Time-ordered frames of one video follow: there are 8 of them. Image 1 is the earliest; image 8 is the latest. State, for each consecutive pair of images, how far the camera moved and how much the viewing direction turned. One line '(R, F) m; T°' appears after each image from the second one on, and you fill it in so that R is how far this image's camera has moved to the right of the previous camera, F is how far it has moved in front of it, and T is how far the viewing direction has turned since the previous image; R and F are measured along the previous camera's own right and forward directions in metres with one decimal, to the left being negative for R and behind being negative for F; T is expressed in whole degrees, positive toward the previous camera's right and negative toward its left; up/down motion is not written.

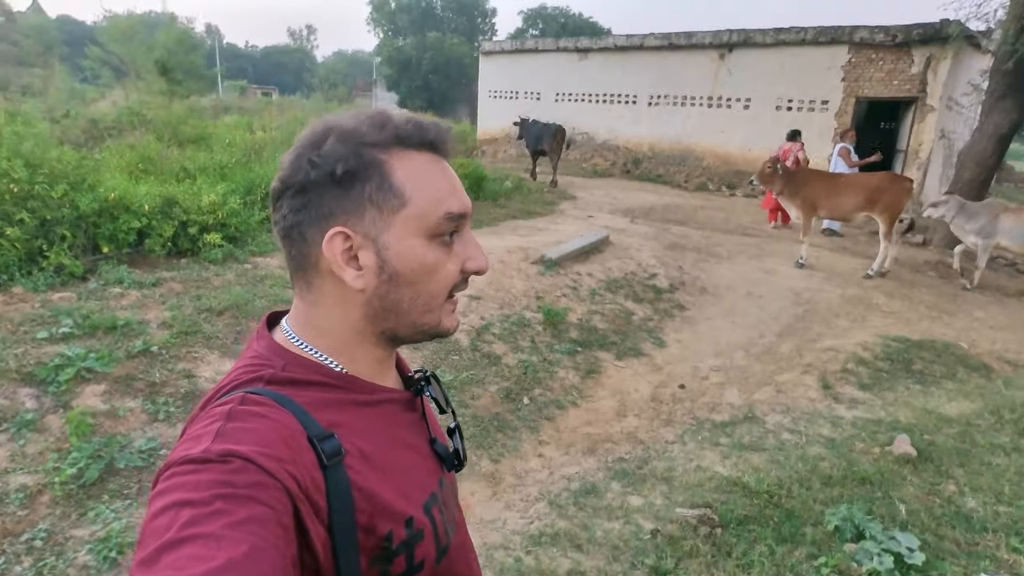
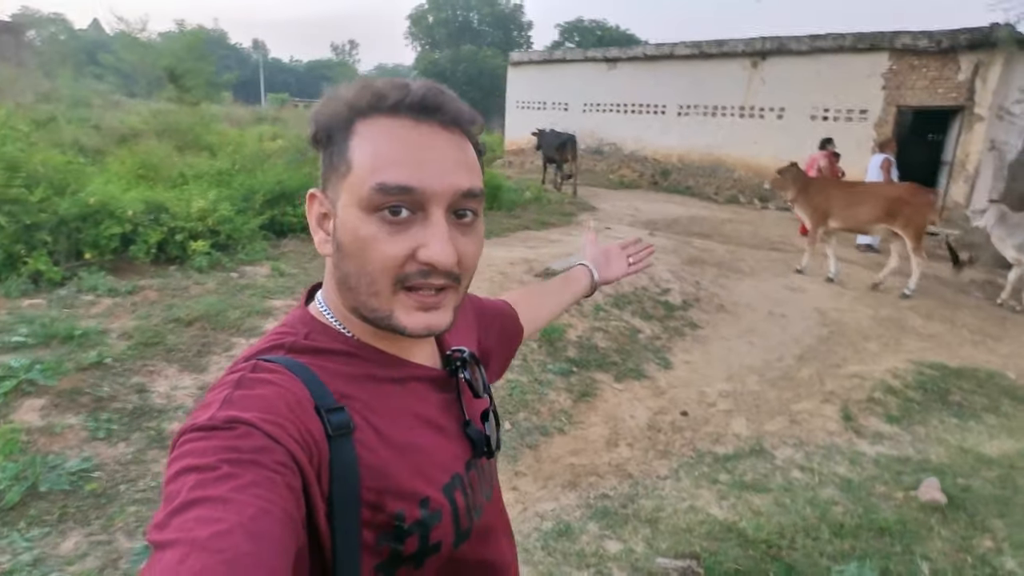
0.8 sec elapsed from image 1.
(+0.4, +0.3) m; -3°
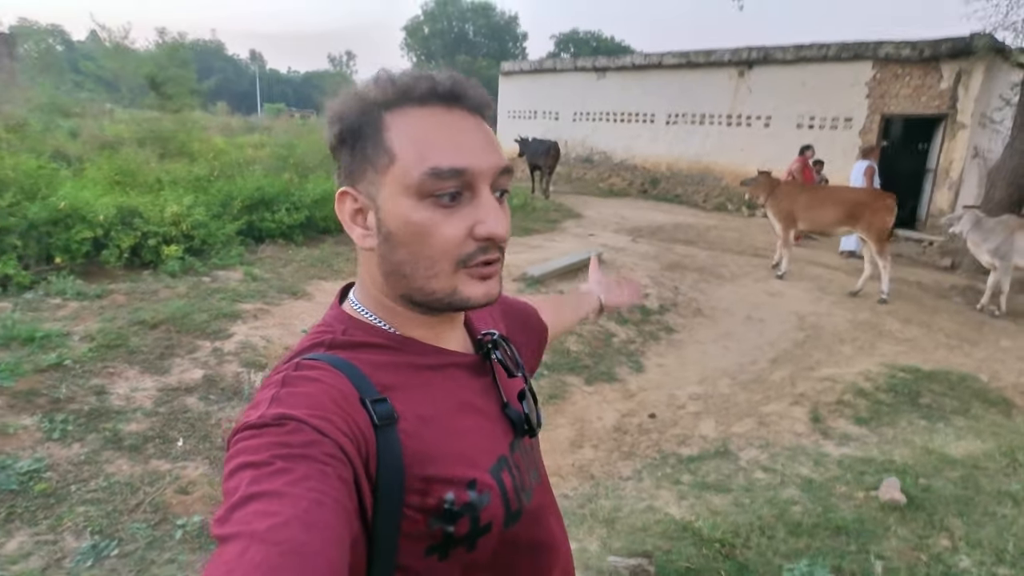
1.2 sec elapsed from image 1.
(+0.2, 0.0) m; 0°
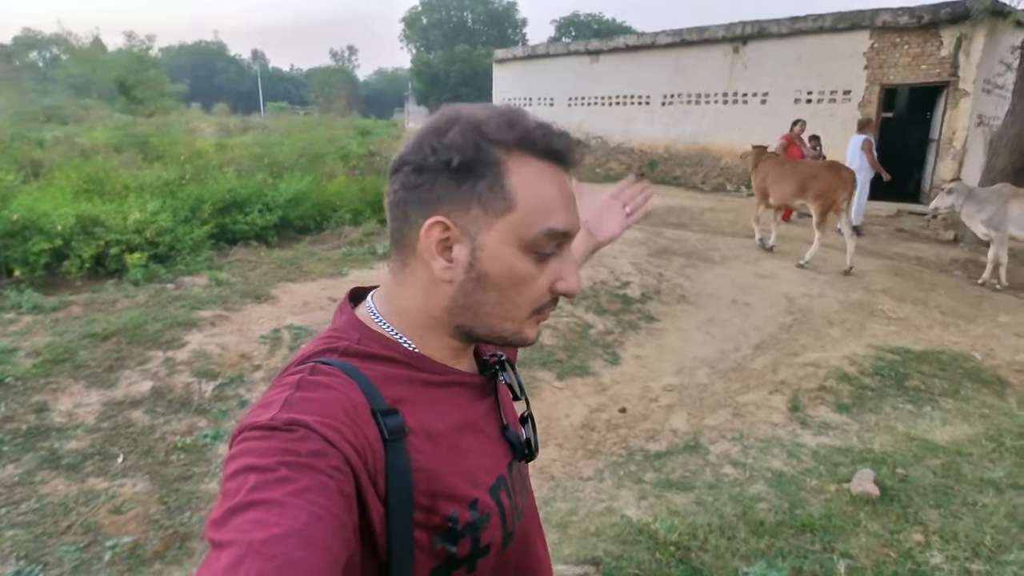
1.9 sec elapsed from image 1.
(+0.4, +0.2) m; -1°
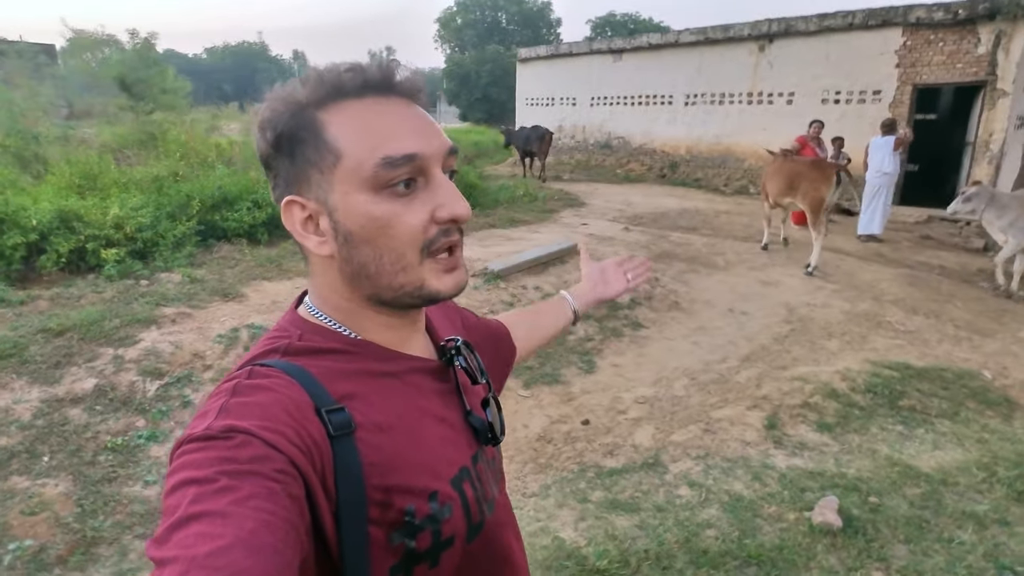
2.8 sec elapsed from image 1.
(+0.5, +0.2) m; -3°
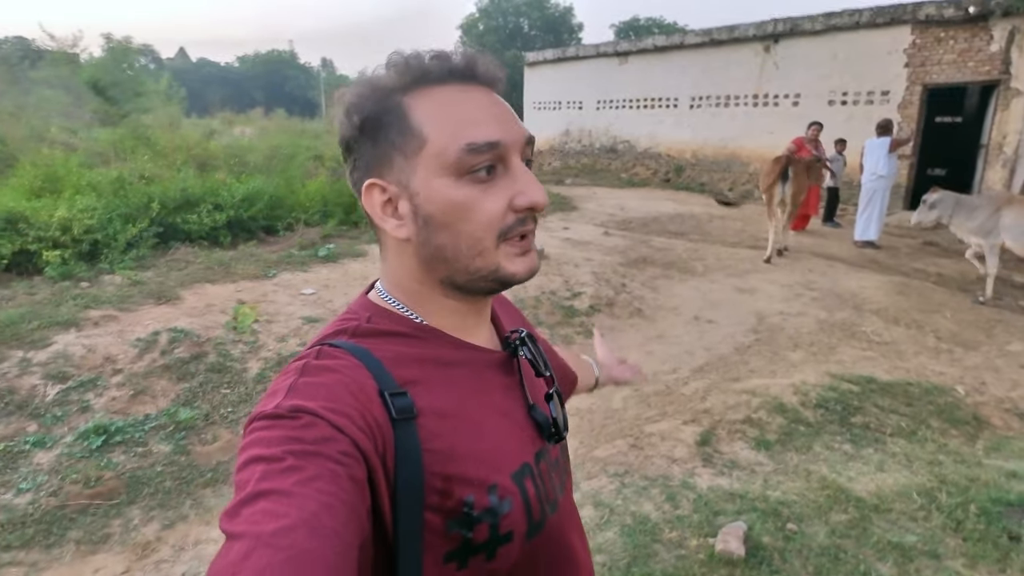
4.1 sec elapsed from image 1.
(+0.7, +0.2) m; -2°
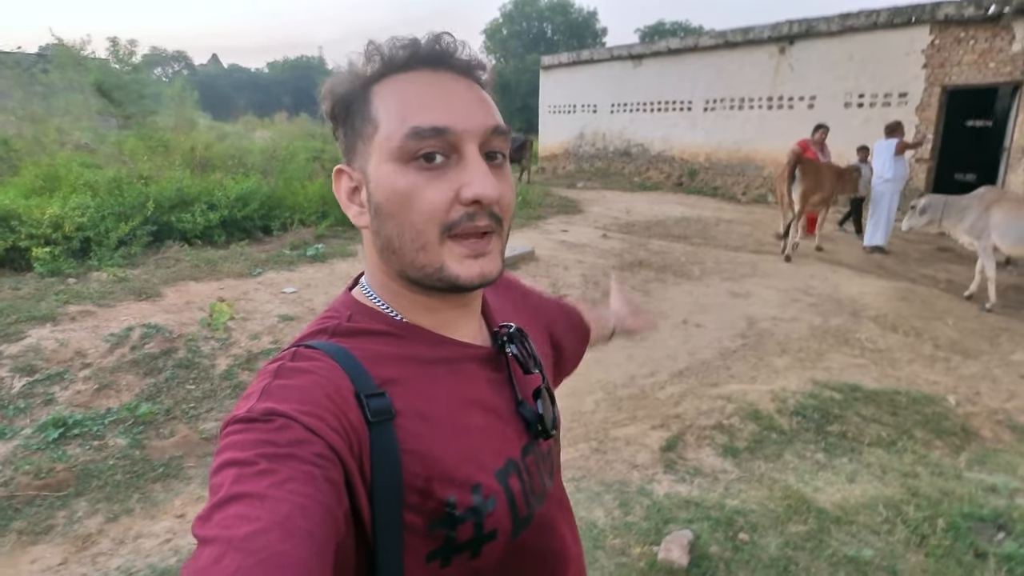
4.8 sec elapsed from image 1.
(+0.4, +0.1) m; -2°
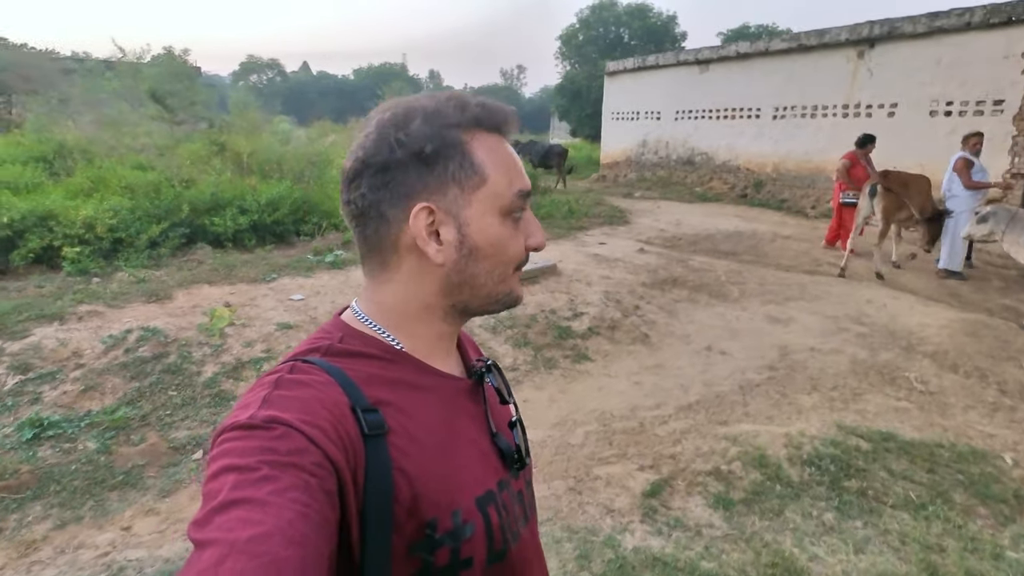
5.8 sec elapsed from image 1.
(+0.6, +0.3) m; -7°
